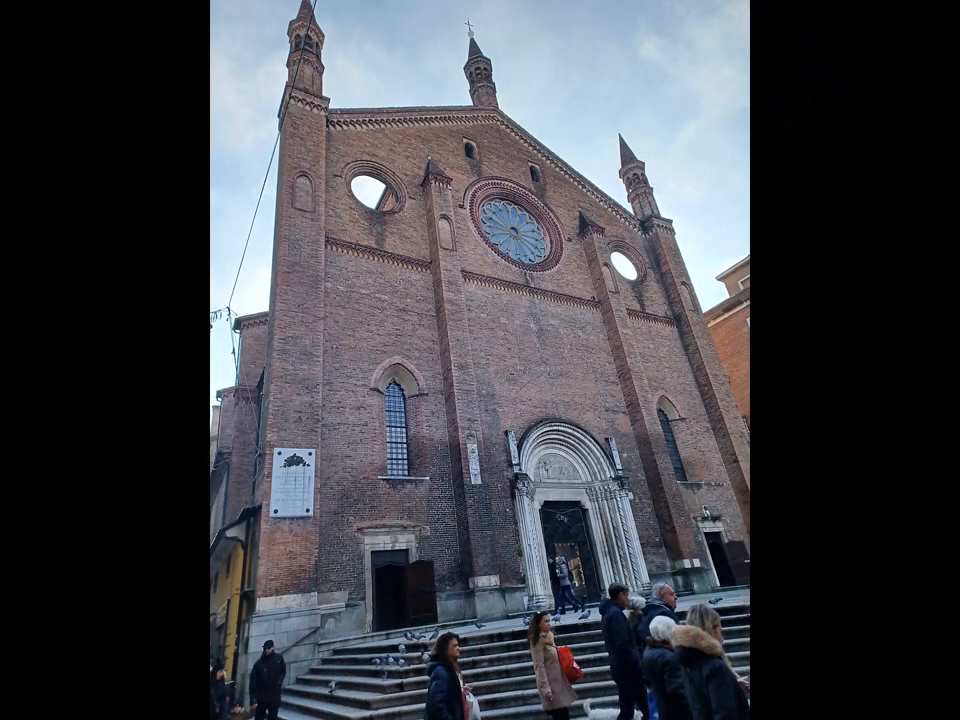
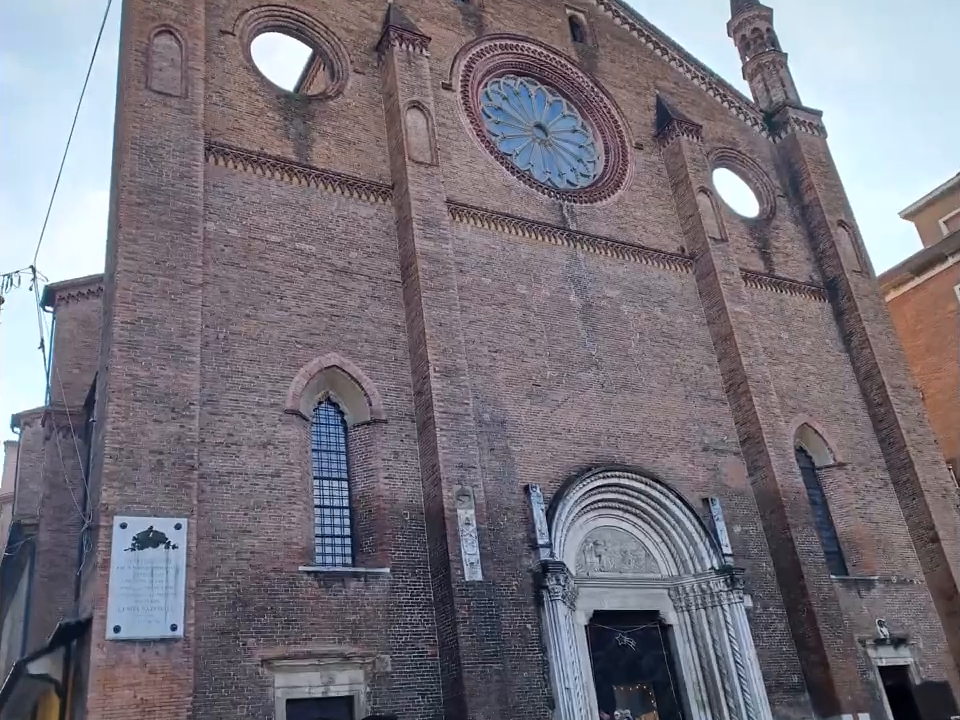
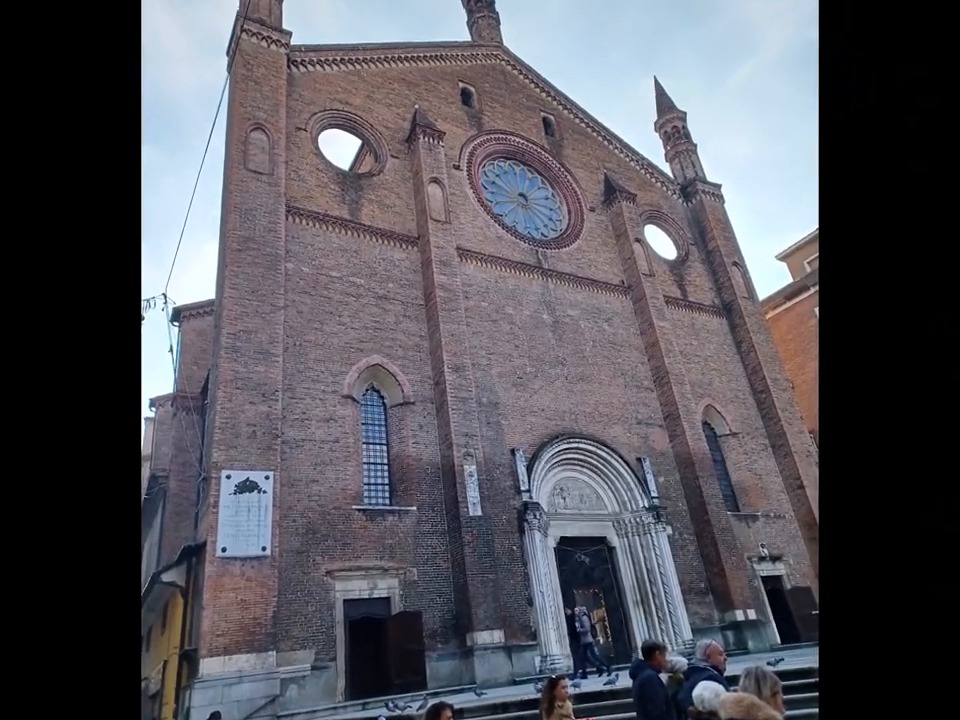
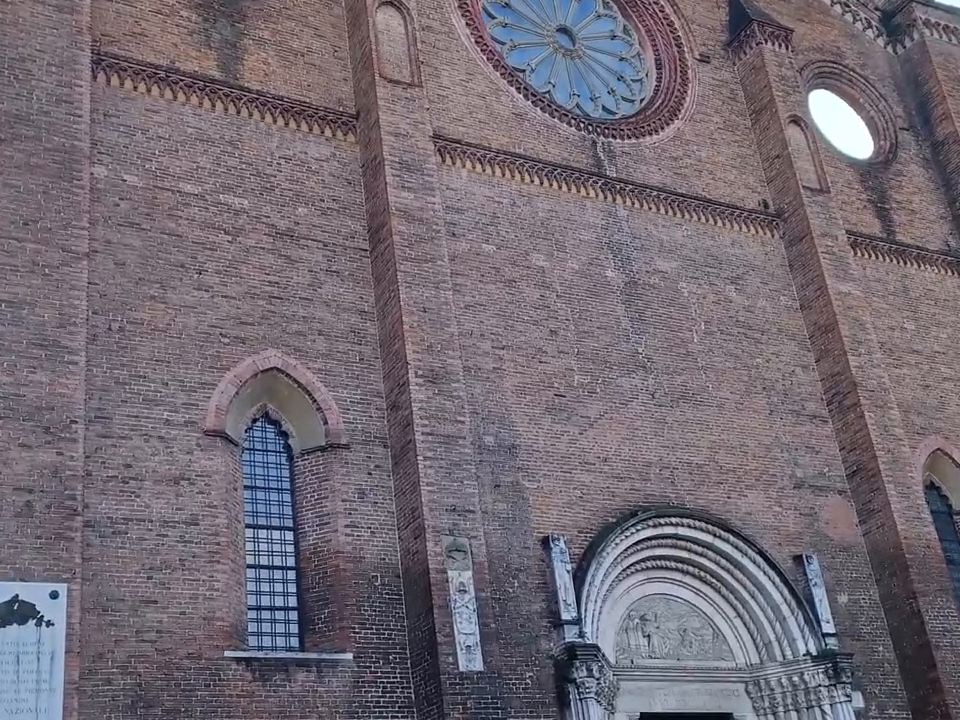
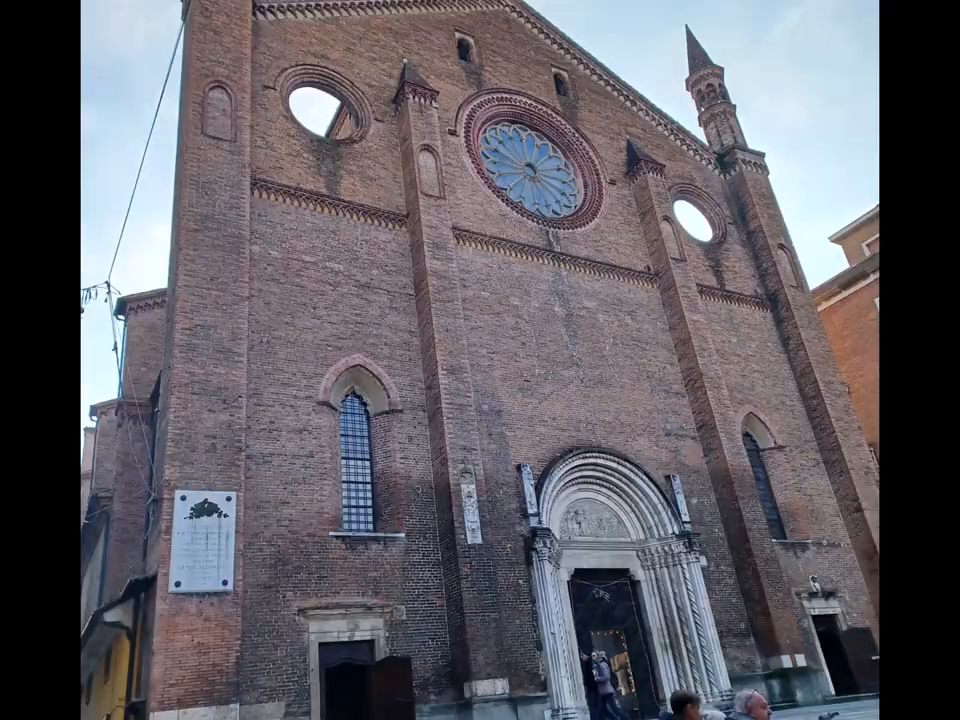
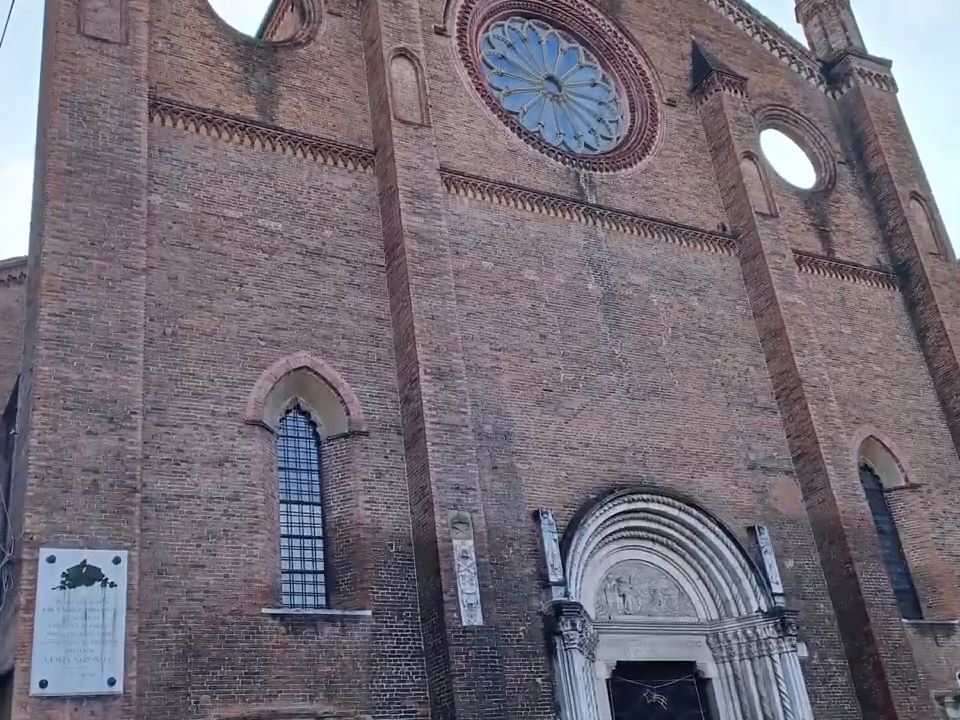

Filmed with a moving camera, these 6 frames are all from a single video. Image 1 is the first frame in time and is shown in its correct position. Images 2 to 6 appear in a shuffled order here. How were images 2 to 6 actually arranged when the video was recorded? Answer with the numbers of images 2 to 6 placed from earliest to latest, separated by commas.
3, 5, 2, 6, 4
